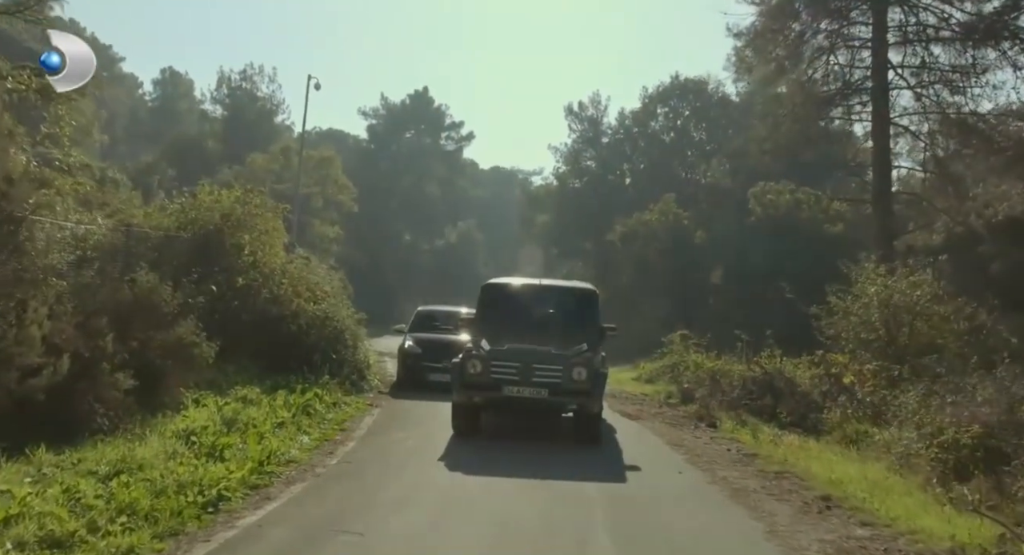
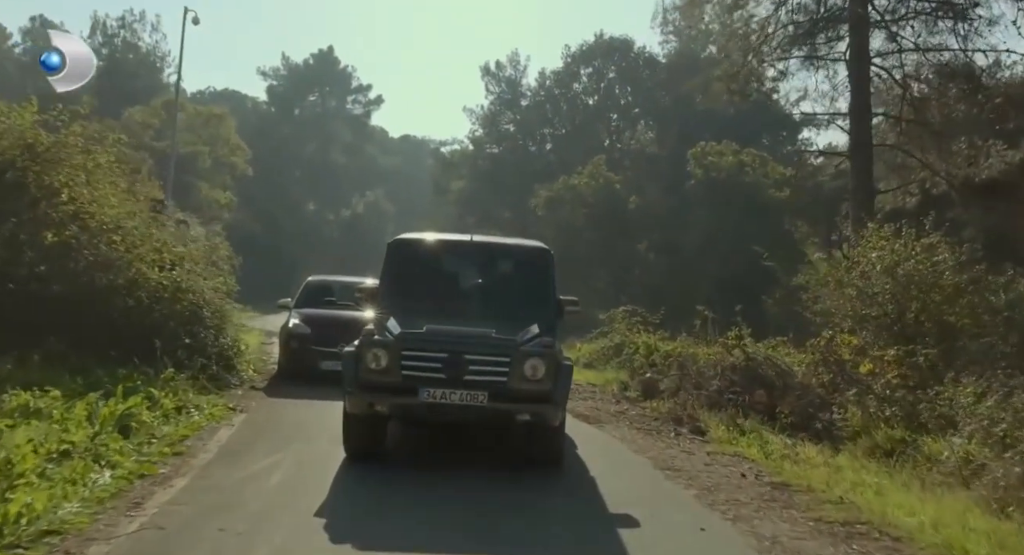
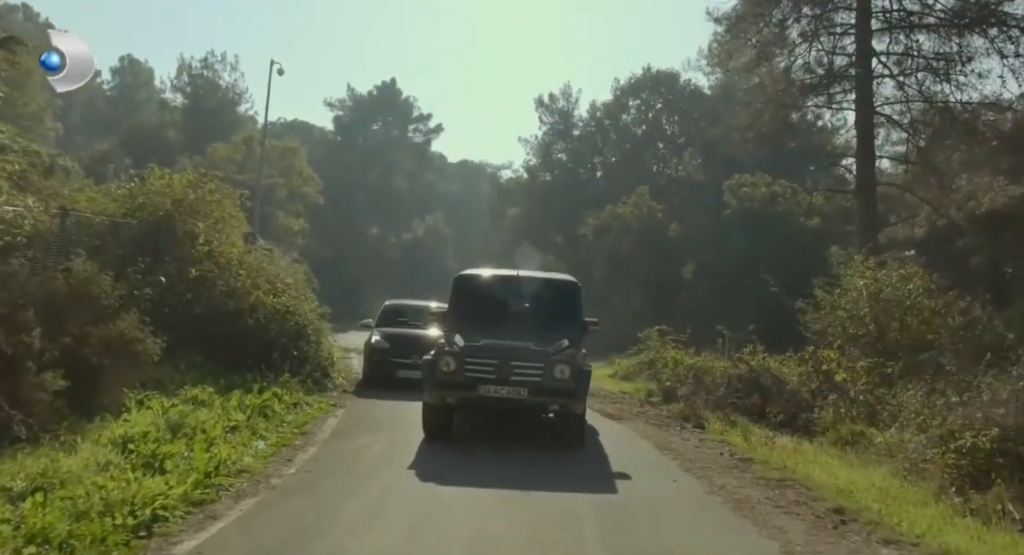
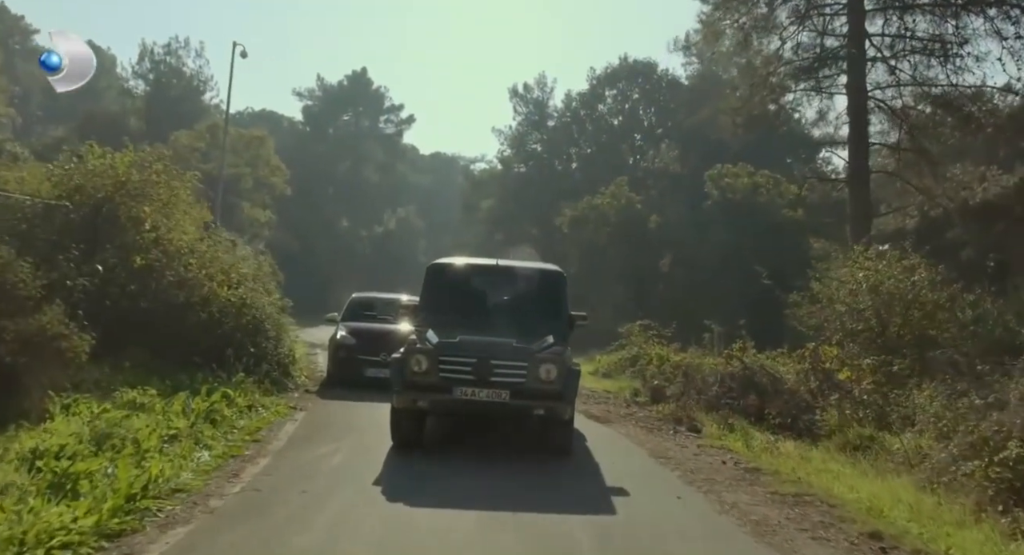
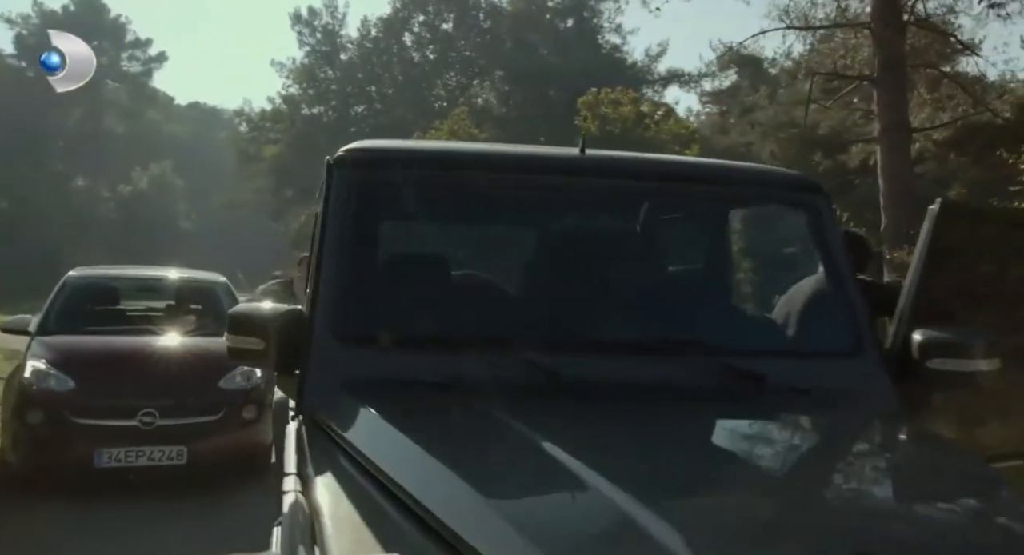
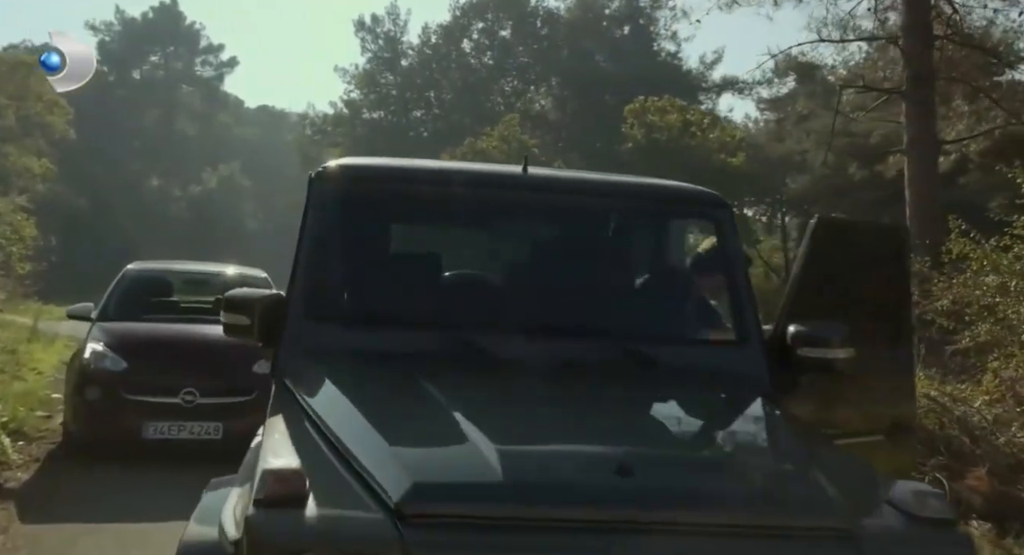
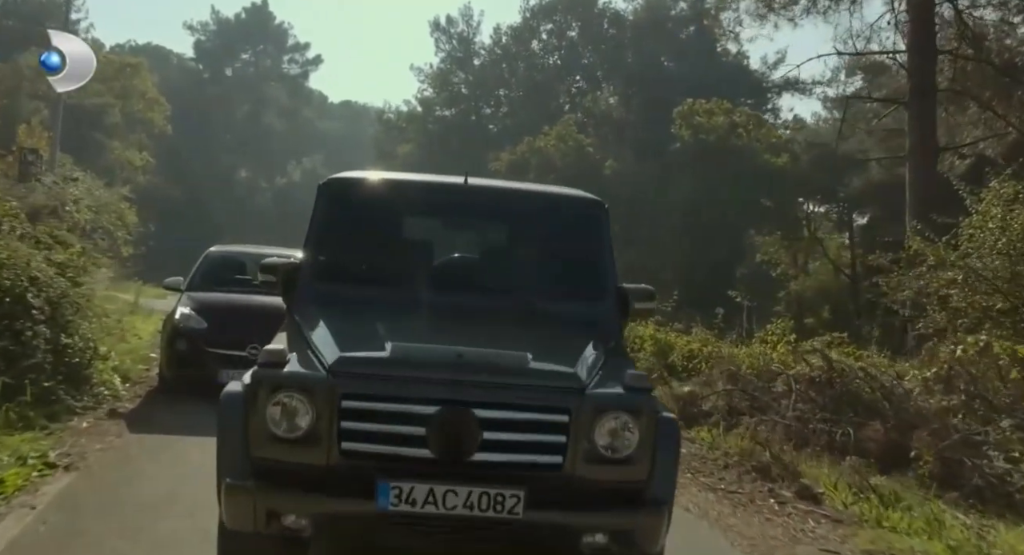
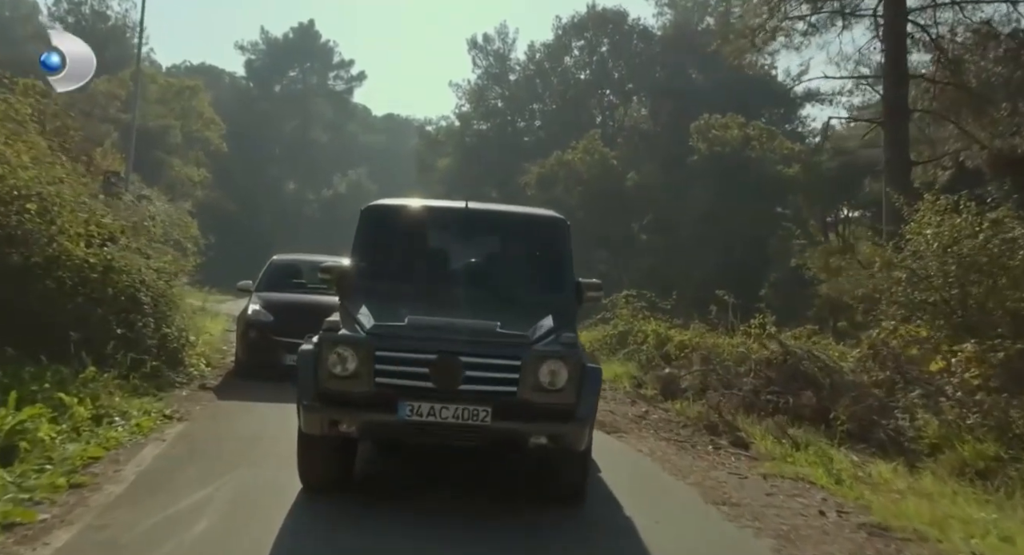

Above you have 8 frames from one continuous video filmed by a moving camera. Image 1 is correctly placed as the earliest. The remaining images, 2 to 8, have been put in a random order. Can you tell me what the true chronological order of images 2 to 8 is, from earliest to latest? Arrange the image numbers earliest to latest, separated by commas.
3, 4, 2, 8, 7, 6, 5
